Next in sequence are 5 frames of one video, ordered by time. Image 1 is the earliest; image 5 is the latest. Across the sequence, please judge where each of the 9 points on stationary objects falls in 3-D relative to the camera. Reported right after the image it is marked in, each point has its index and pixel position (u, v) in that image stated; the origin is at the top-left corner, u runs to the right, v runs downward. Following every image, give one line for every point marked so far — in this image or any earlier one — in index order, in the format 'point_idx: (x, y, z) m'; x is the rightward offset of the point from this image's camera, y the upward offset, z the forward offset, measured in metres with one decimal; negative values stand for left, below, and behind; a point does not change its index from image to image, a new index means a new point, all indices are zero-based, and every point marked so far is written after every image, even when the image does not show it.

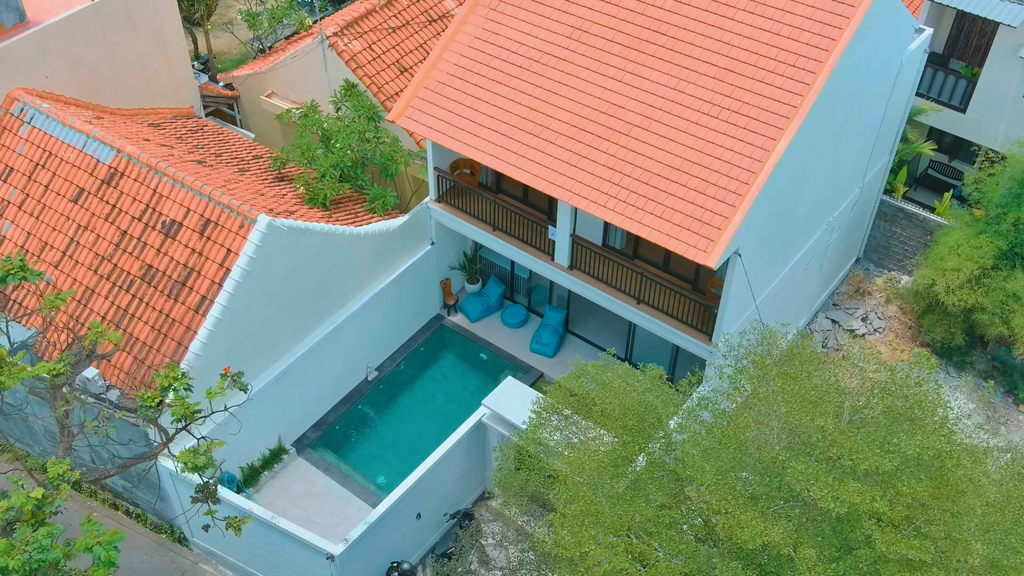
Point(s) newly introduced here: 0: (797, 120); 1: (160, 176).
0: (+5.0, +3.0, +16.3) m
1: (-7.1, +2.3, +18.8) m
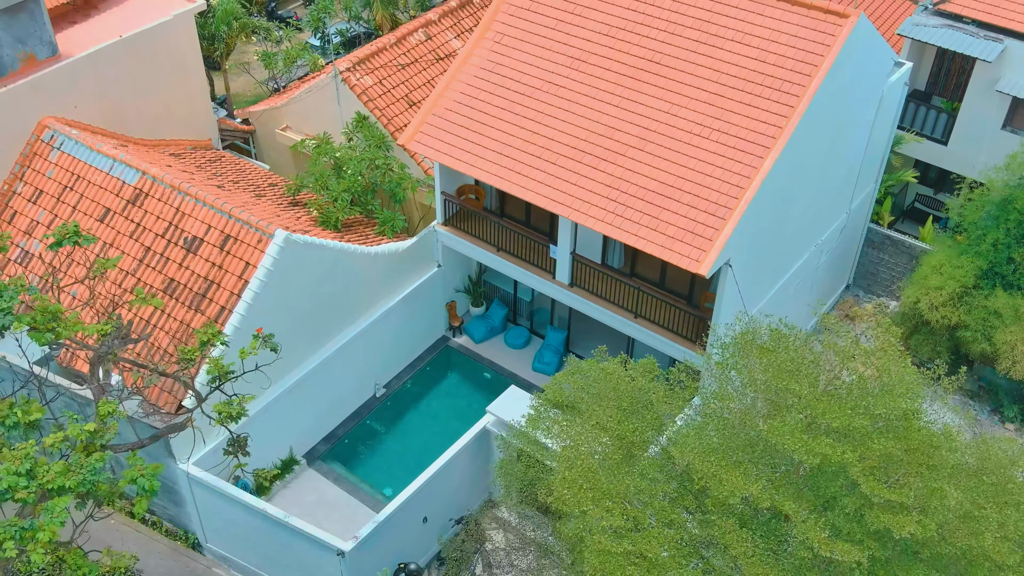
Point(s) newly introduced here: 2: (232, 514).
0: (+5.1, +2.8, +17.4) m
1: (-7.1, +2.0, +19.9) m
2: (-5.5, -4.4, +18.0) m
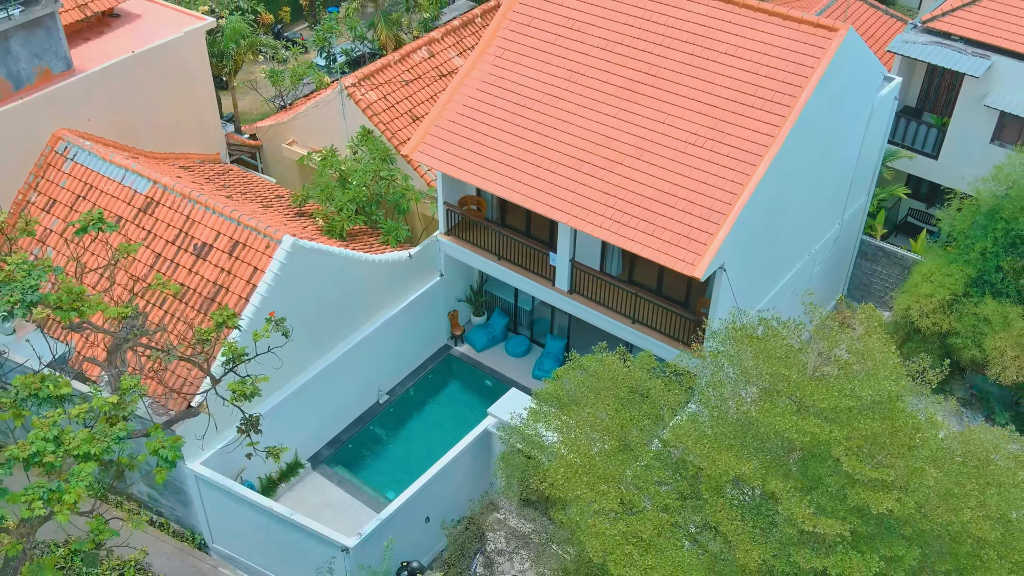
0: (+5.1, +2.7, +18.0) m
1: (-7.1, +1.9, +20.4) m
2: (-5.4, -4.5, +18.4) m
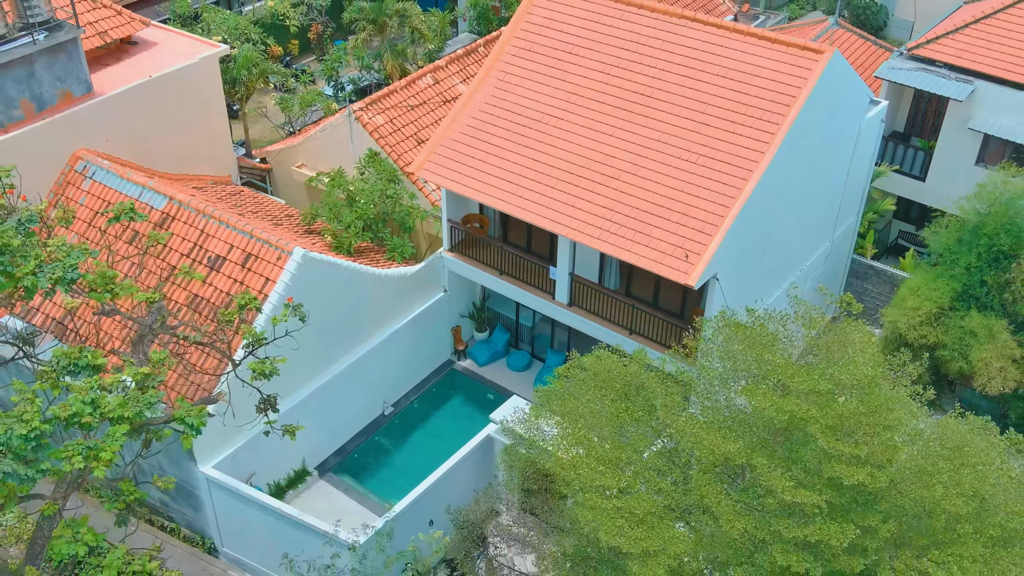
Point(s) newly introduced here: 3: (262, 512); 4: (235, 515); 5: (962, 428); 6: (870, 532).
0: (+5.1, +2.6, +18.9) m
1: (-7.0, +1.6, +21.3) m
2: (-5.4, -4.7, +19.0) m
3: (-5.1, -4.6, +18.8) m
4: (-5.8, -4.7, +19.3) m
5: (+6.4, -2.0, +13.1) m
6: (+4.6, -3.1, +11.8) m
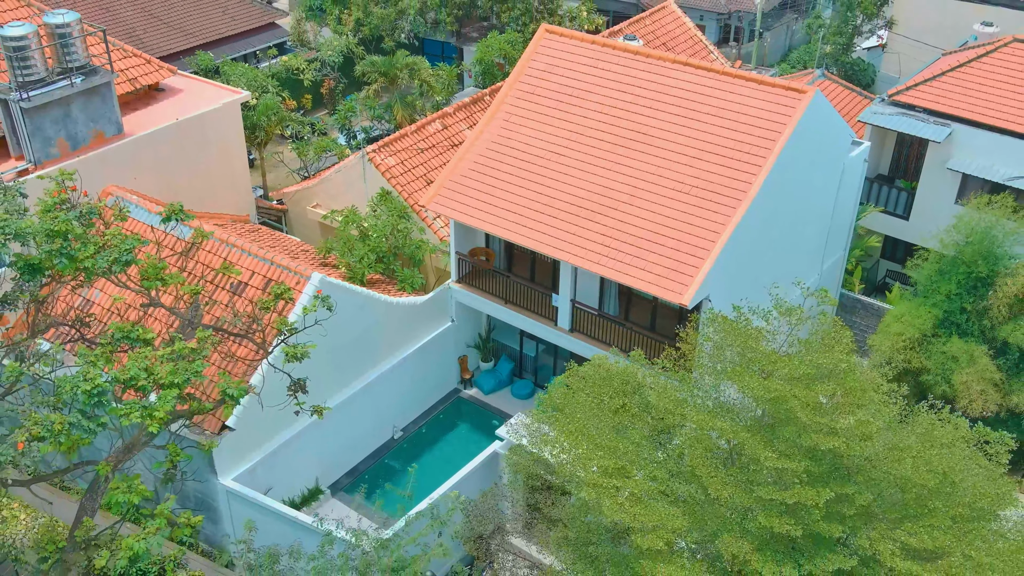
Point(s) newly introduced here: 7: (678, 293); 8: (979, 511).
0: (+5.3, +2.1, +20.3) m
1: (-6.9, +1.0, +22.7) m
2: (-5.3, -5.1, +20.0) m
3: (-5.0, -5.0, +19.7) m
4: (-5.7, -5.2, +20.3) m
5: (+6.5, -2.0, +14.2) m
6: (+4.7, -3.1, +12.8) m
7: (+3.5, -0.1, +19.7) m
8: (+6.7, -3.2, +13.2) m
